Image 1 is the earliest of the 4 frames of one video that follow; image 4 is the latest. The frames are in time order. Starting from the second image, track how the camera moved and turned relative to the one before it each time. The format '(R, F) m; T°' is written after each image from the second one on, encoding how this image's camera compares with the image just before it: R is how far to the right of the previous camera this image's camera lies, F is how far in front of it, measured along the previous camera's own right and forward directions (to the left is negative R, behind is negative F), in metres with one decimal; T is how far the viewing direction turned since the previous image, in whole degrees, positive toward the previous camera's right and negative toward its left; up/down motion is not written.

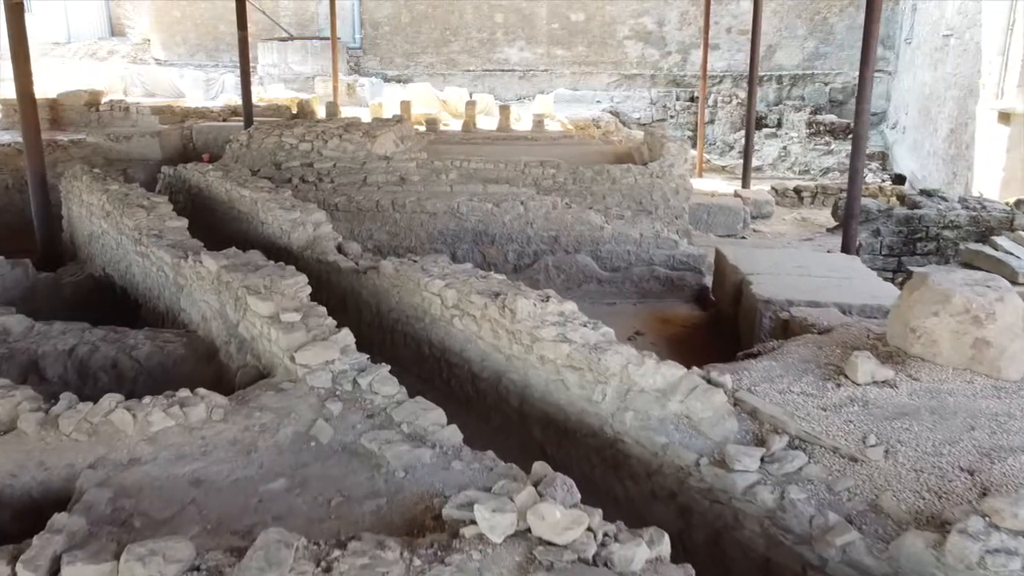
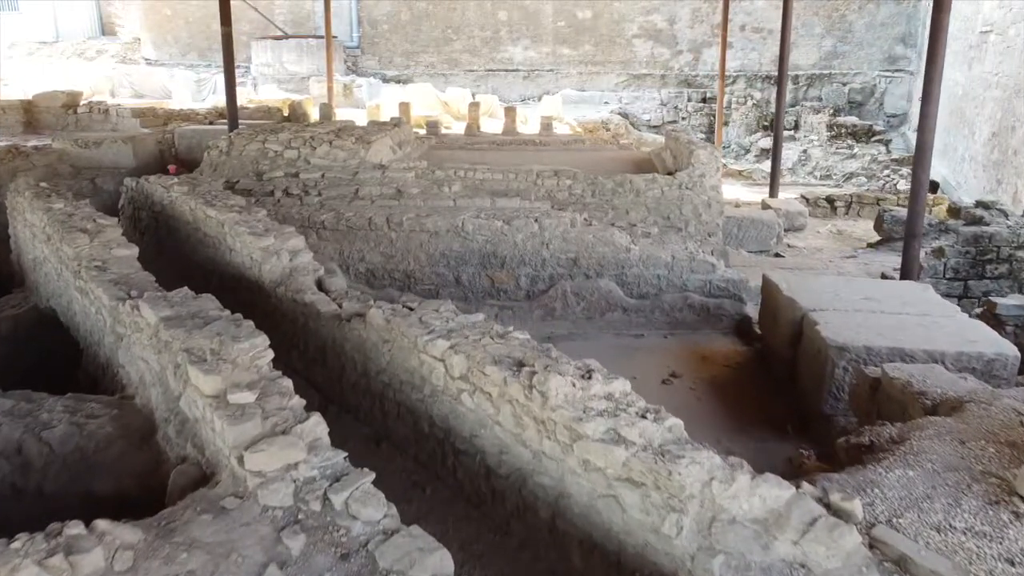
(-0.1, +0.7) m; 0°
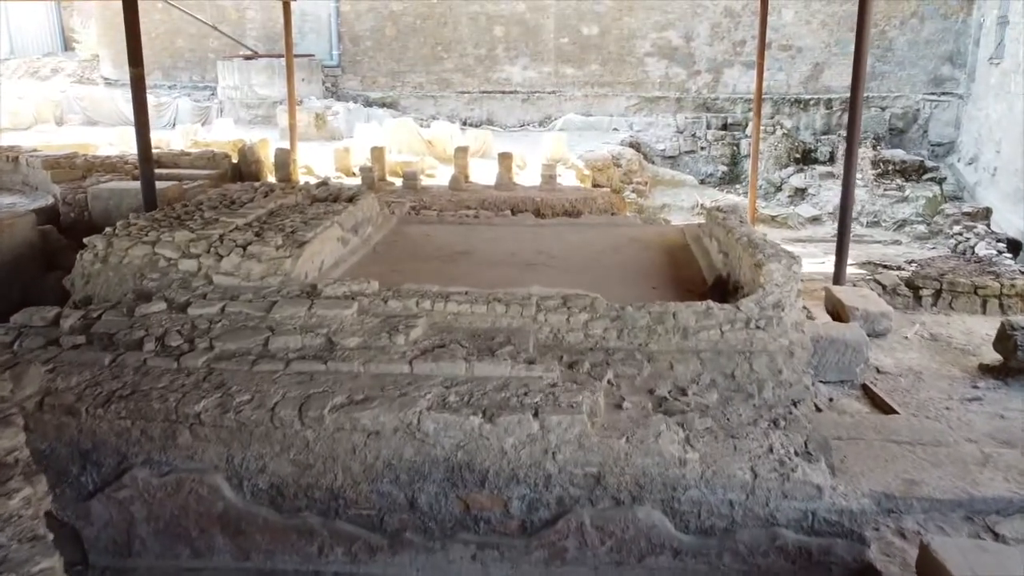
(0.0, +1.7) m; 0°
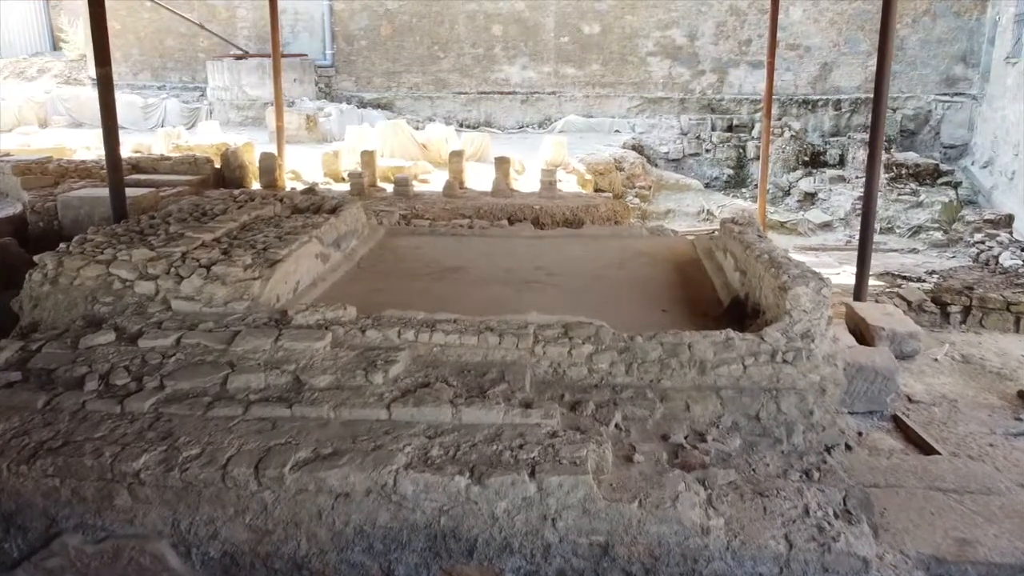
(0.0, +0.4) m; 0°
